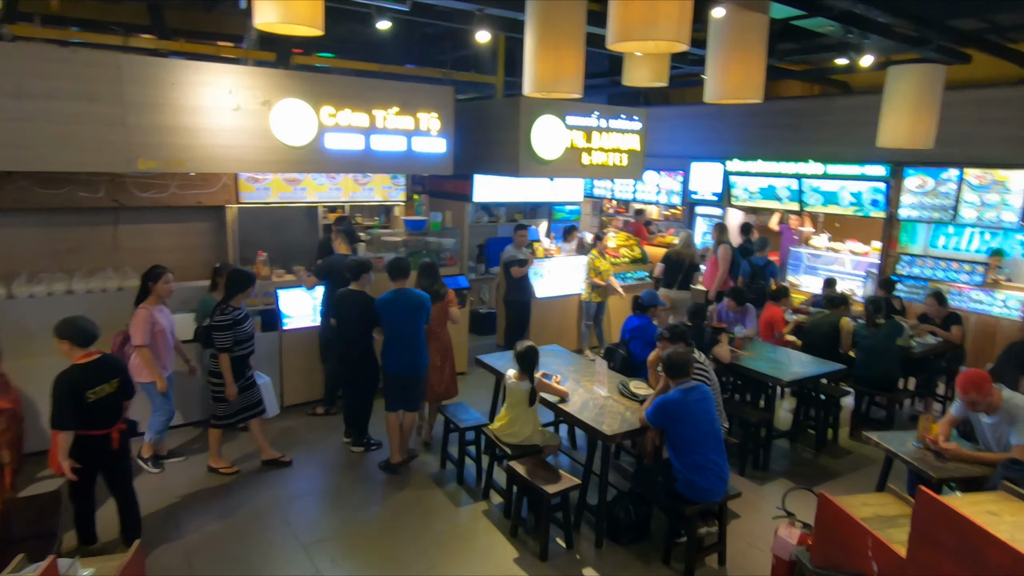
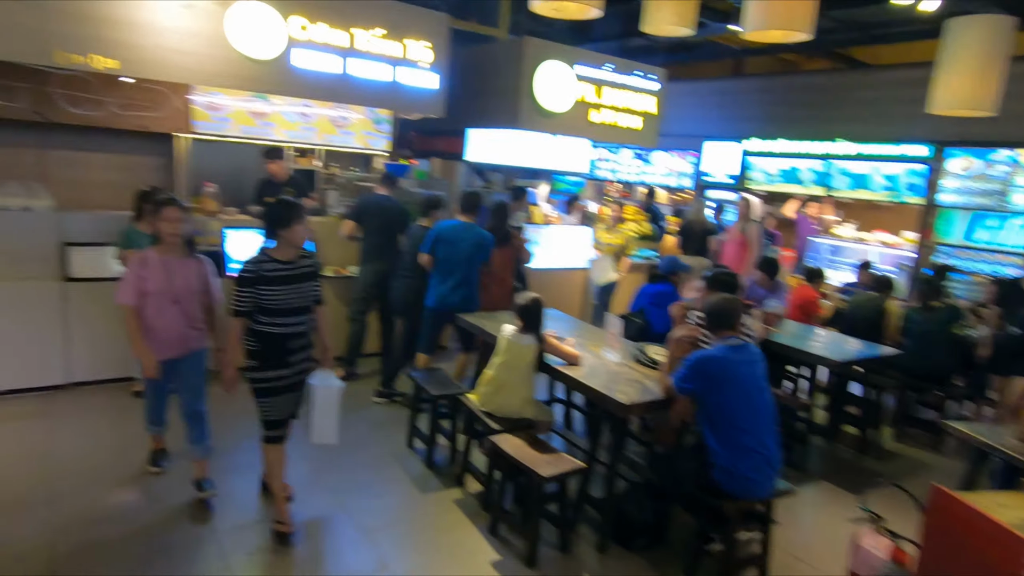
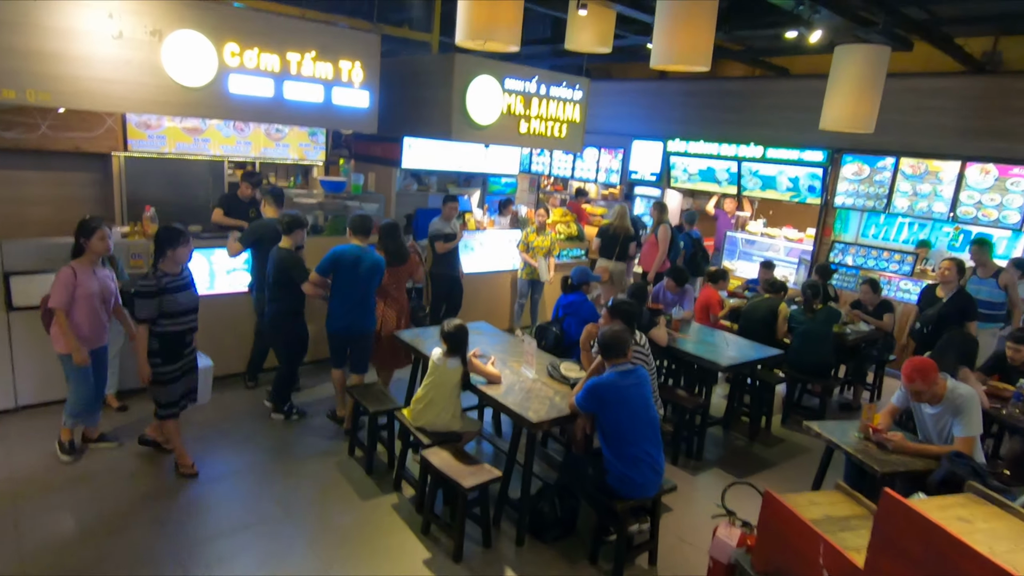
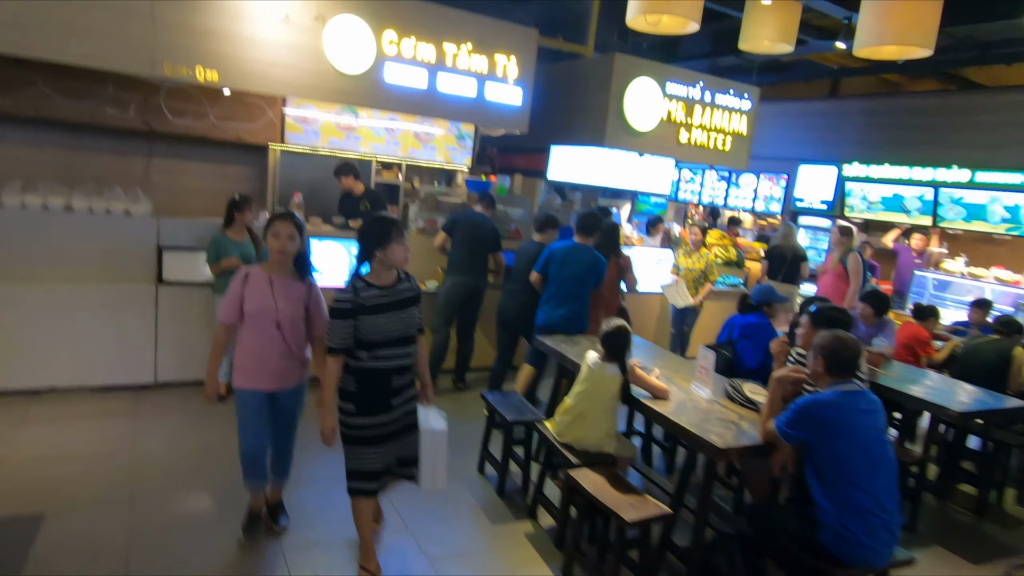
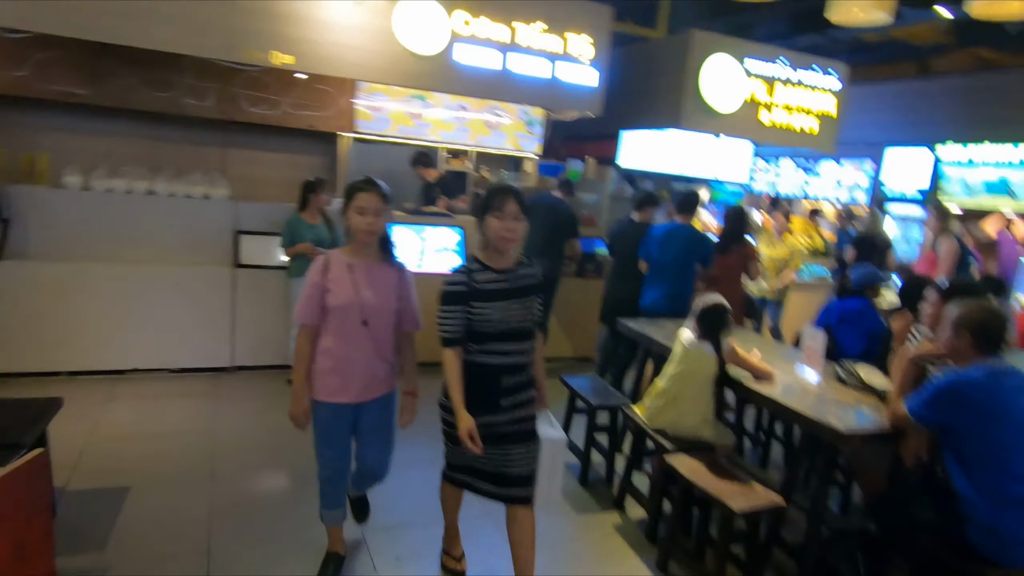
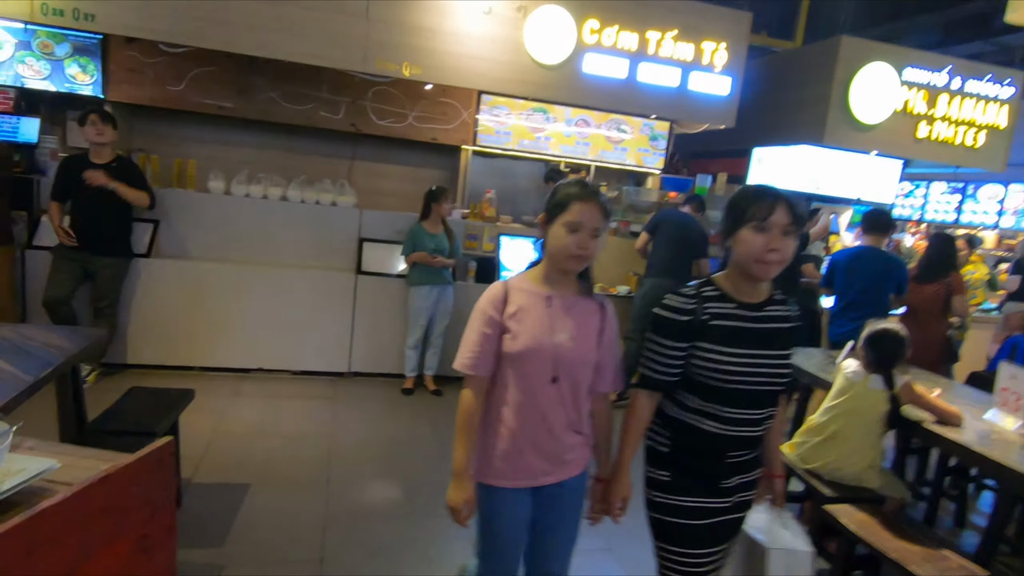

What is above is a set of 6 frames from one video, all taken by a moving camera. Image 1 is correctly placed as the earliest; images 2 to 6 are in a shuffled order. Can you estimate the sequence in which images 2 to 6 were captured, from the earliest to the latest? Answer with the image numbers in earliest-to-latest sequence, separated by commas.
3, 2, 4, 5, 6
